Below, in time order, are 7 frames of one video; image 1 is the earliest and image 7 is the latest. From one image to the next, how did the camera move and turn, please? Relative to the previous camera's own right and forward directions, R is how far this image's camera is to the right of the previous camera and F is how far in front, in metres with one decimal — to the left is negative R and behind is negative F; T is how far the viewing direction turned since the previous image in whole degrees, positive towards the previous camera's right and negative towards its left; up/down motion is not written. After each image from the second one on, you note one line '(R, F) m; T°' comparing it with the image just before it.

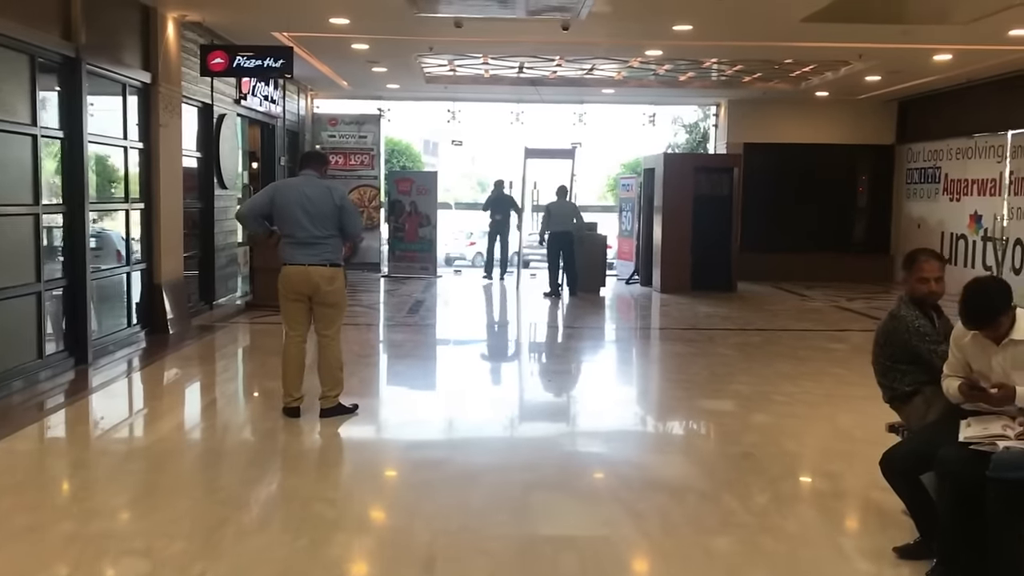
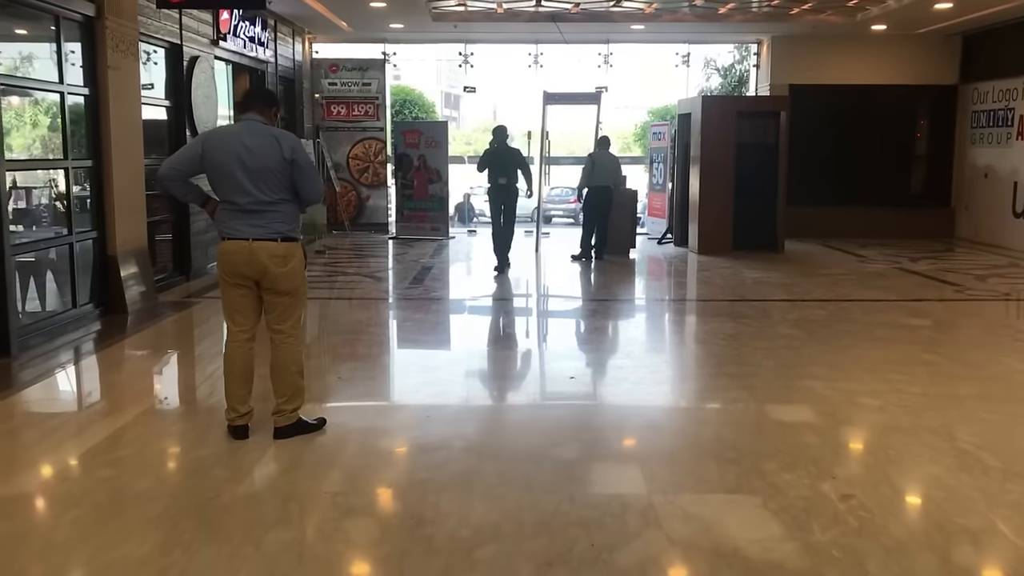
(0.0, +1.2) m; -1°
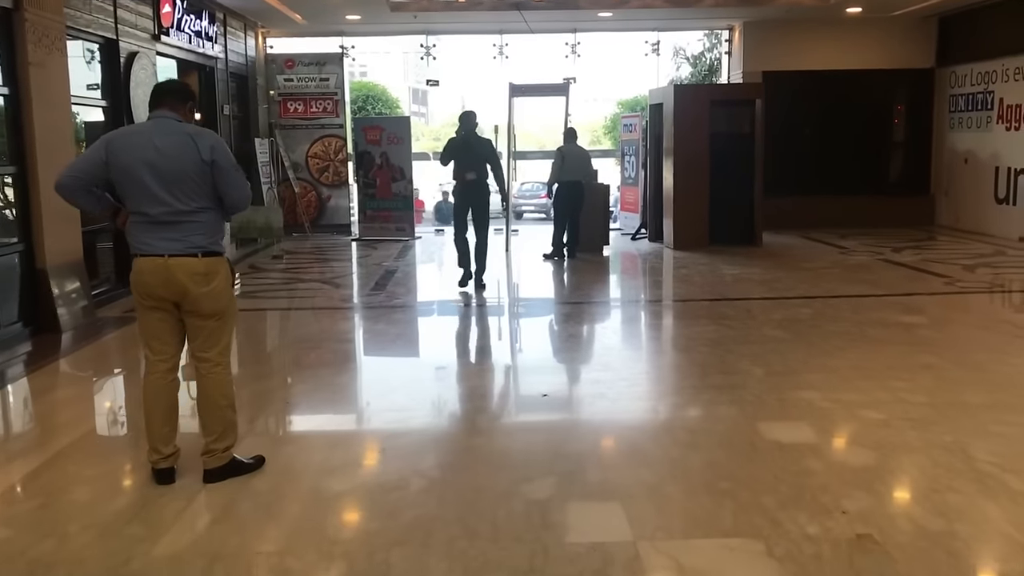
(0.0, +0.5) m; +2°
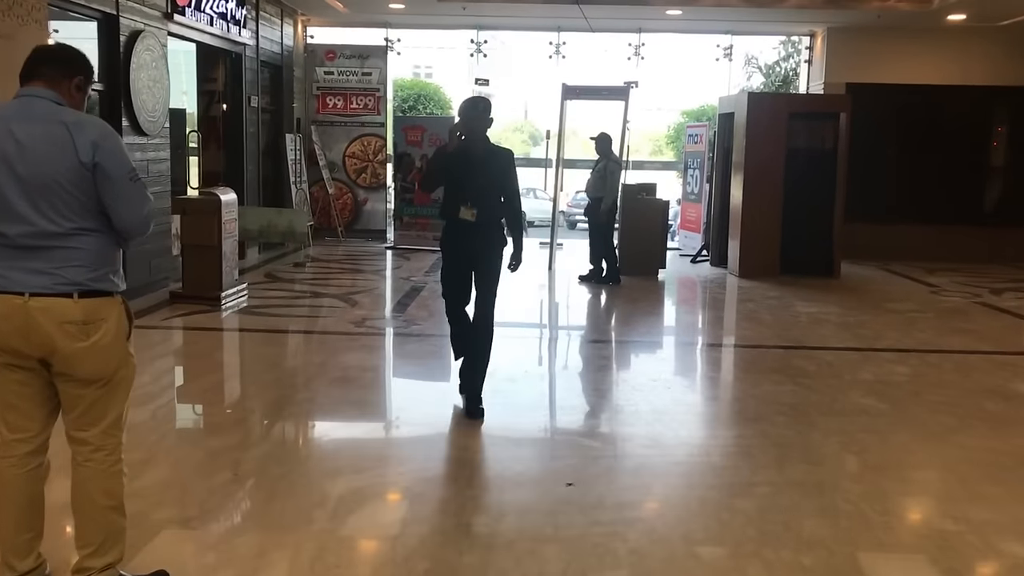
(+0.1, +1.0) m; -3°
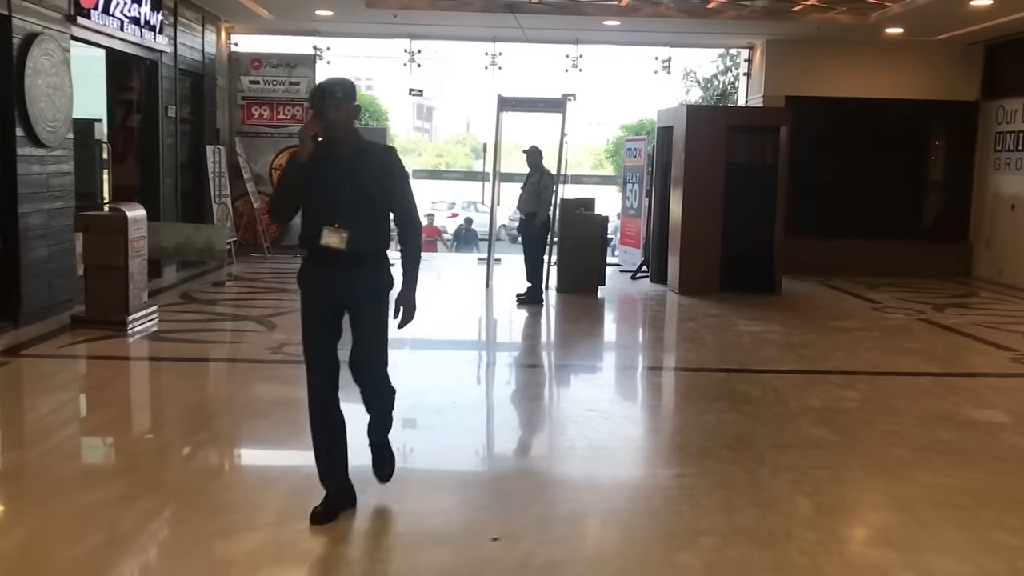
(+0.1, +0.4) m; +3°
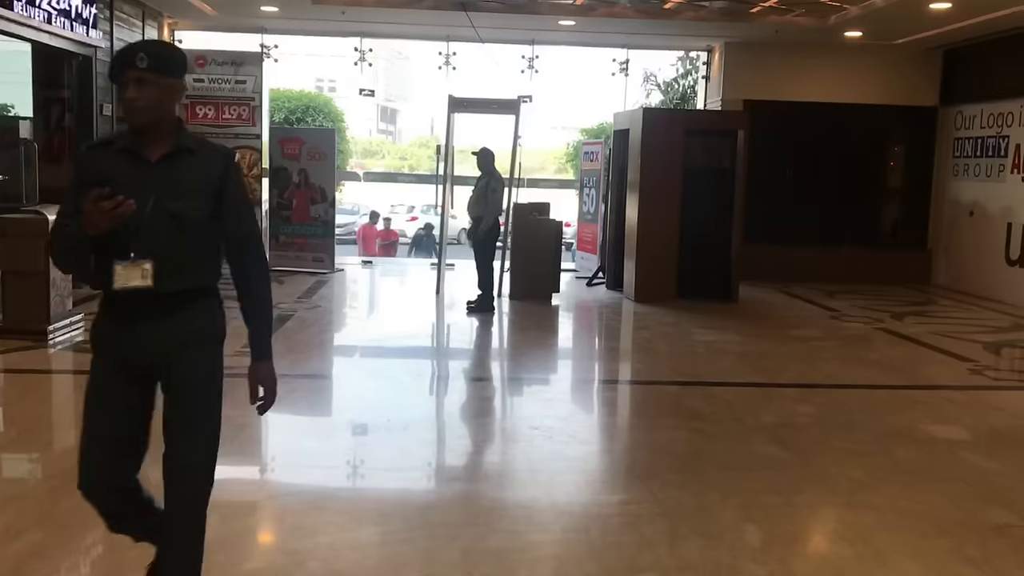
(+0.1, +0.3) m; +2°
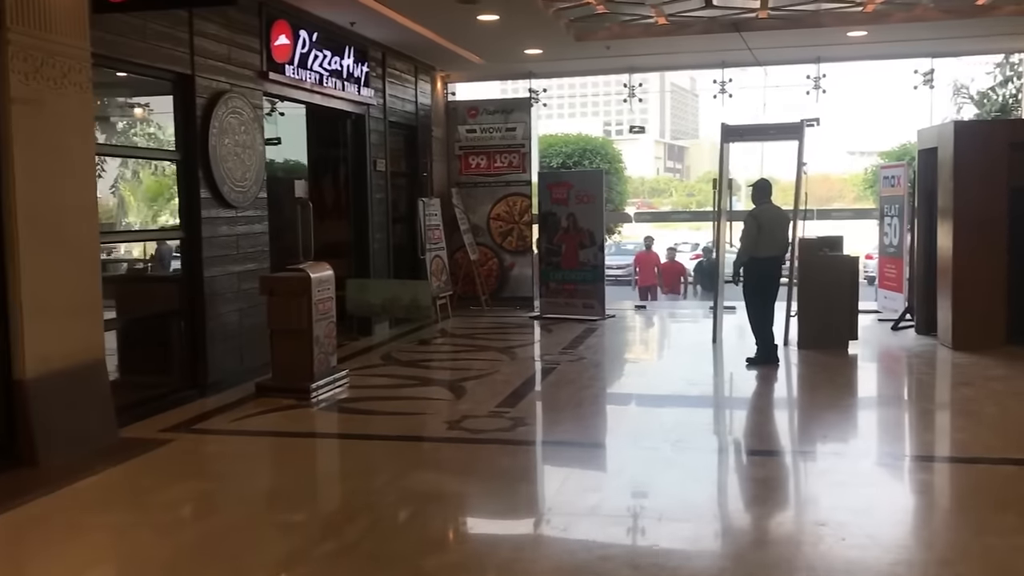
(+0.1, +0.6) m; -17°
